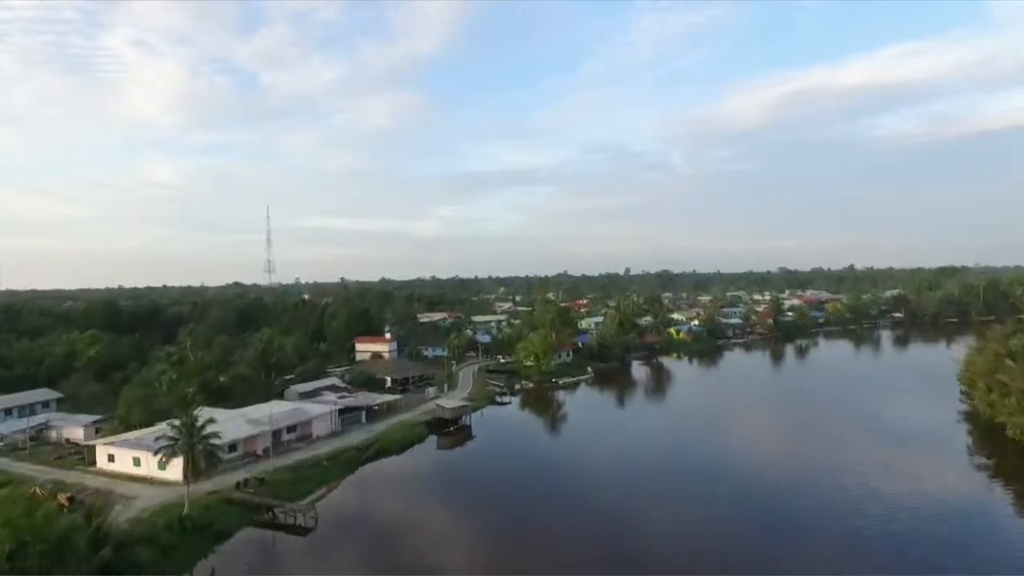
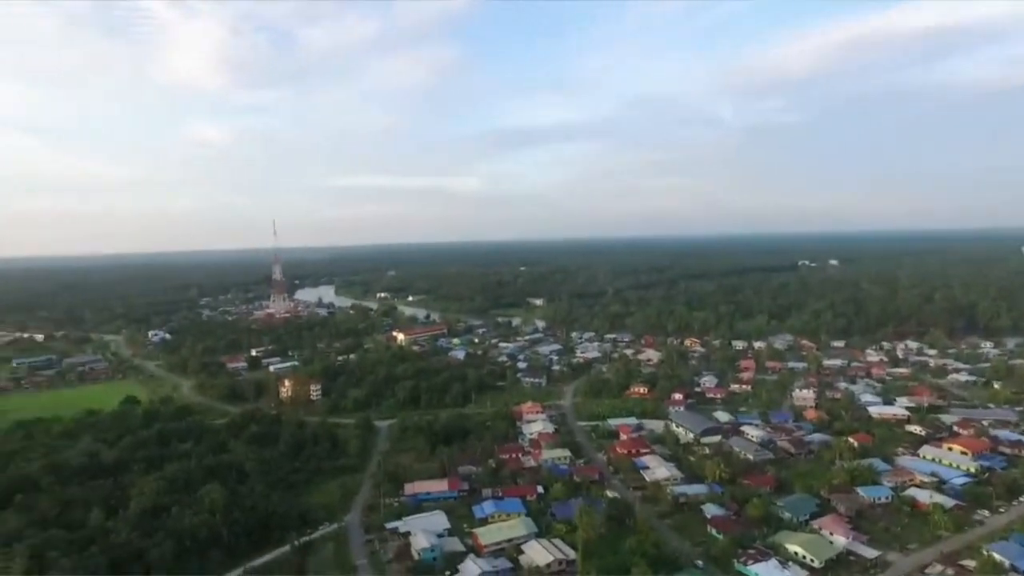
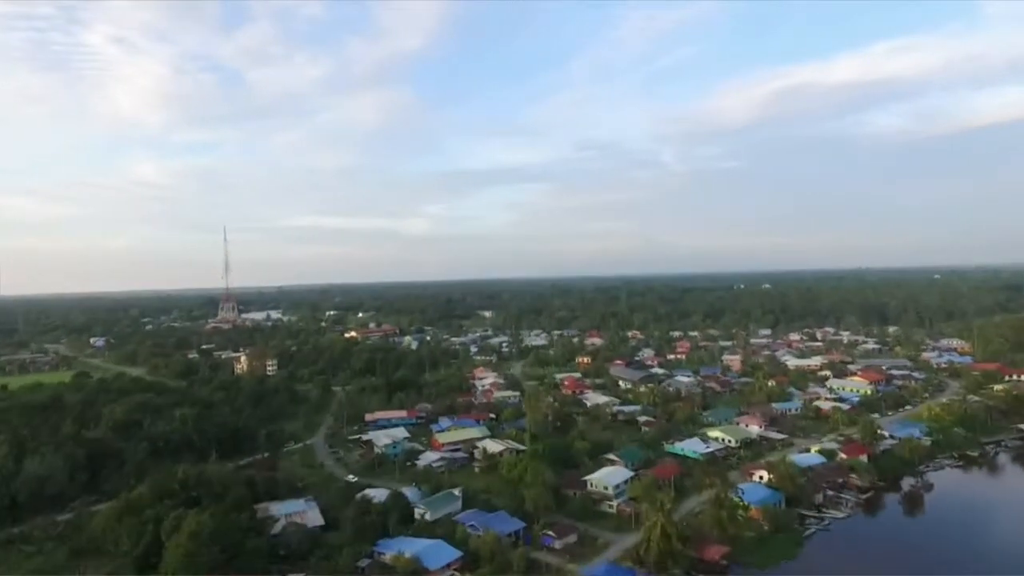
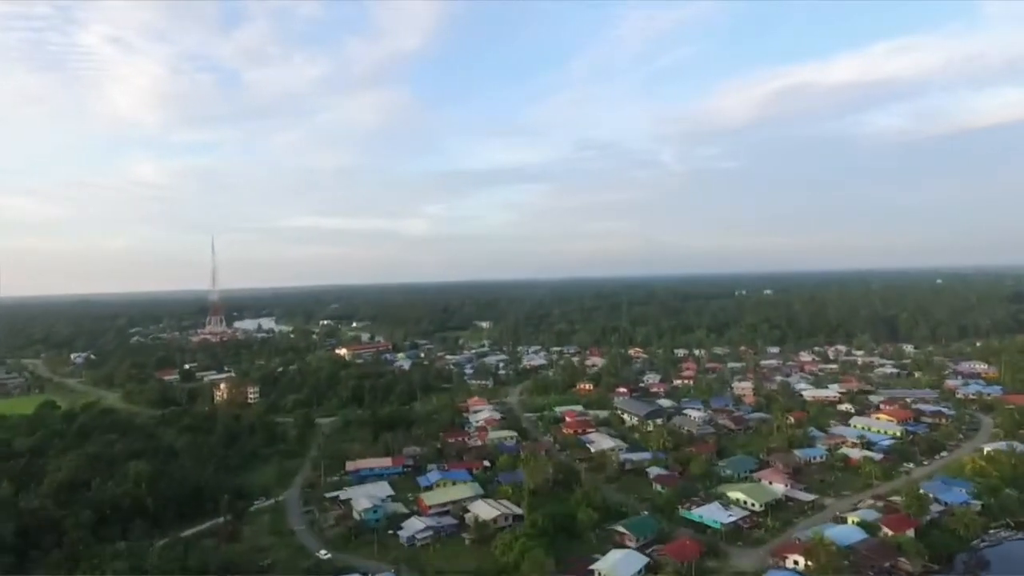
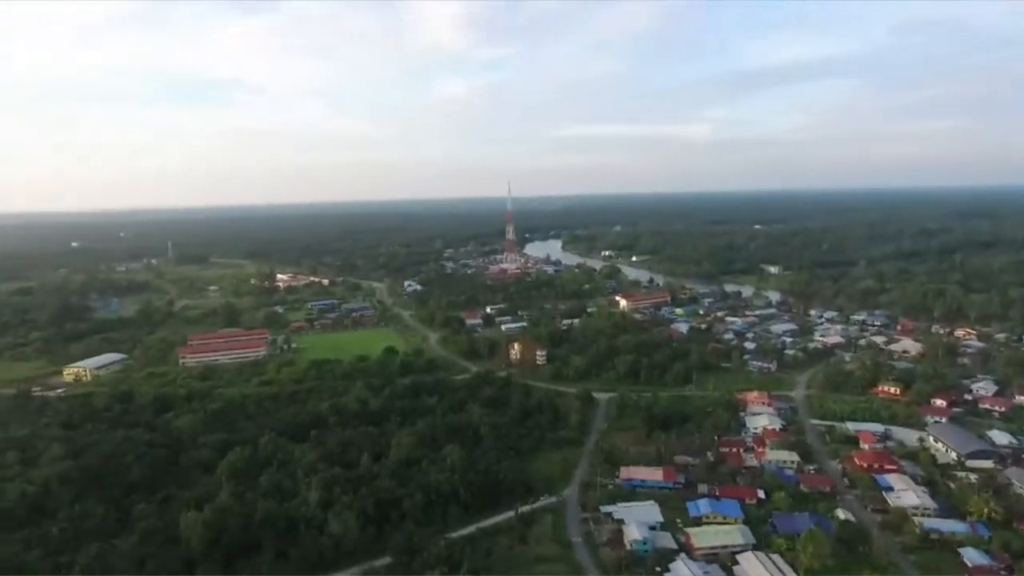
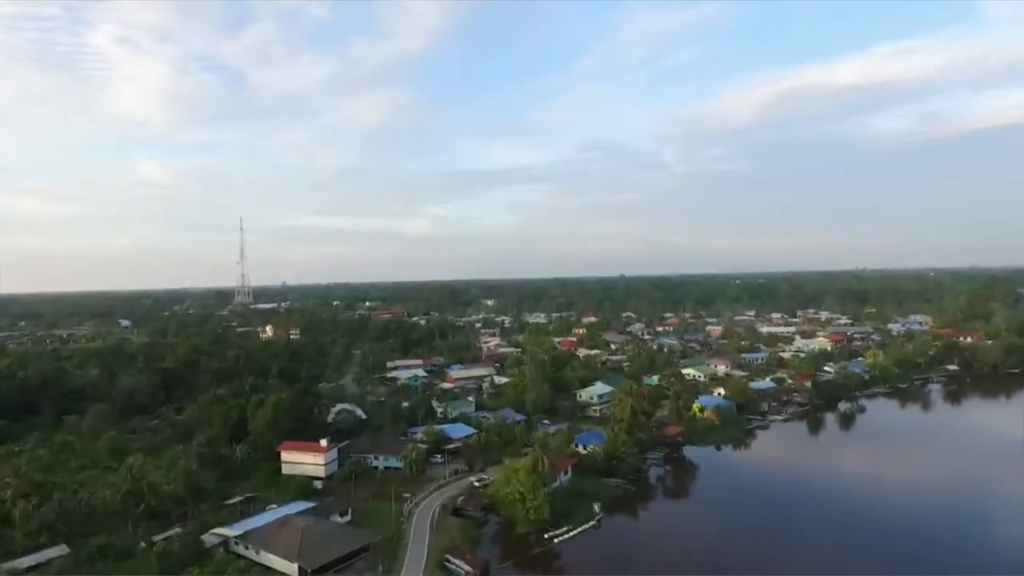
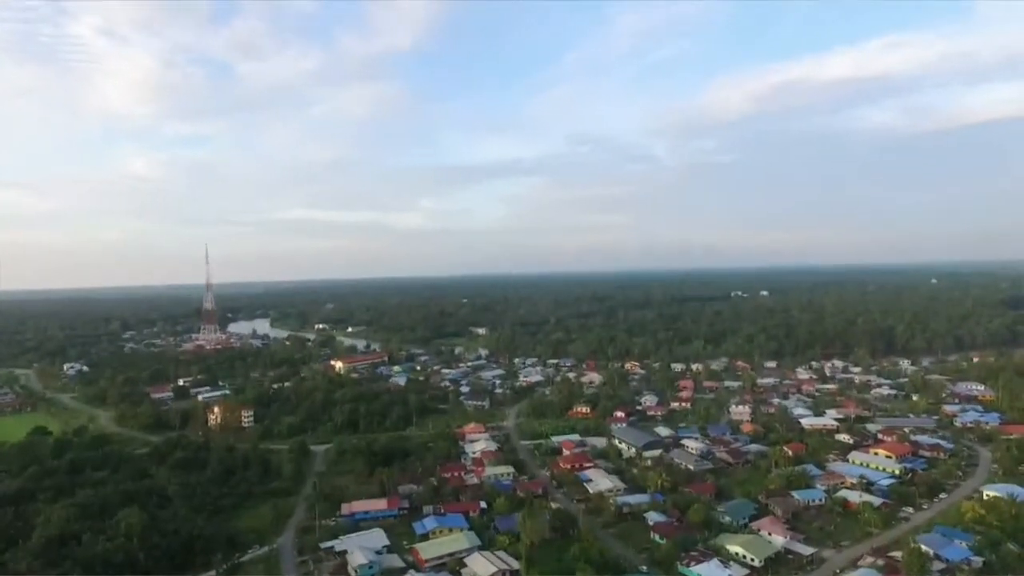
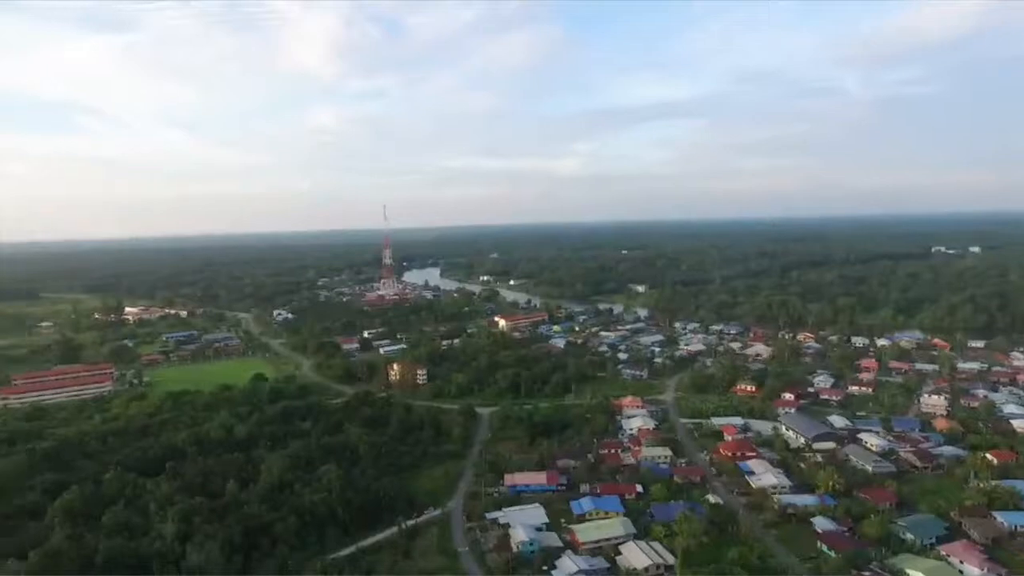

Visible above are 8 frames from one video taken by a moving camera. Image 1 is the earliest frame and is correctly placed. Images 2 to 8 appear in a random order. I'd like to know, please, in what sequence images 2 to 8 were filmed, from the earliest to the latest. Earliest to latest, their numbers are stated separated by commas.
6, 3, 4, 7, 2, 8, 5
